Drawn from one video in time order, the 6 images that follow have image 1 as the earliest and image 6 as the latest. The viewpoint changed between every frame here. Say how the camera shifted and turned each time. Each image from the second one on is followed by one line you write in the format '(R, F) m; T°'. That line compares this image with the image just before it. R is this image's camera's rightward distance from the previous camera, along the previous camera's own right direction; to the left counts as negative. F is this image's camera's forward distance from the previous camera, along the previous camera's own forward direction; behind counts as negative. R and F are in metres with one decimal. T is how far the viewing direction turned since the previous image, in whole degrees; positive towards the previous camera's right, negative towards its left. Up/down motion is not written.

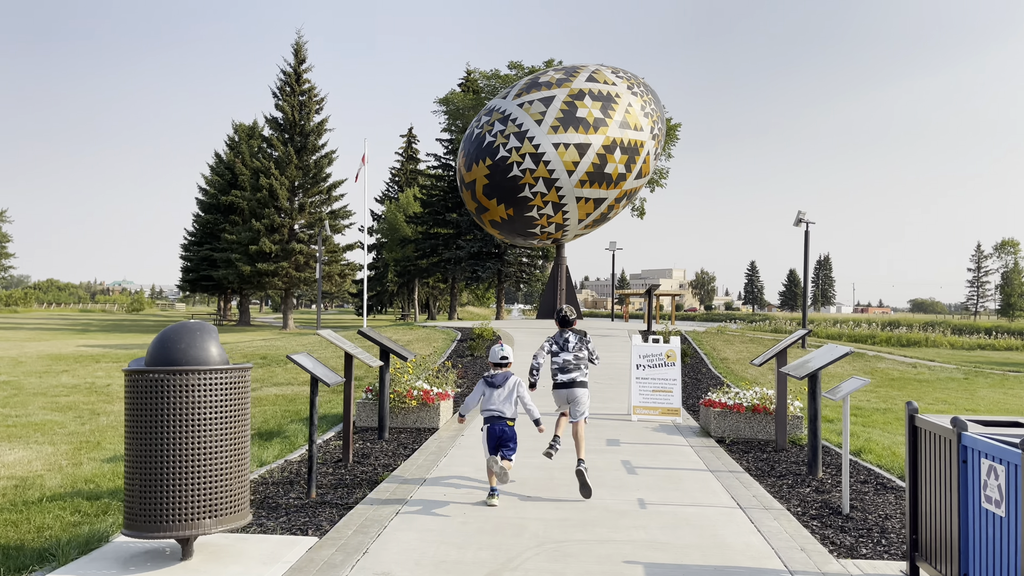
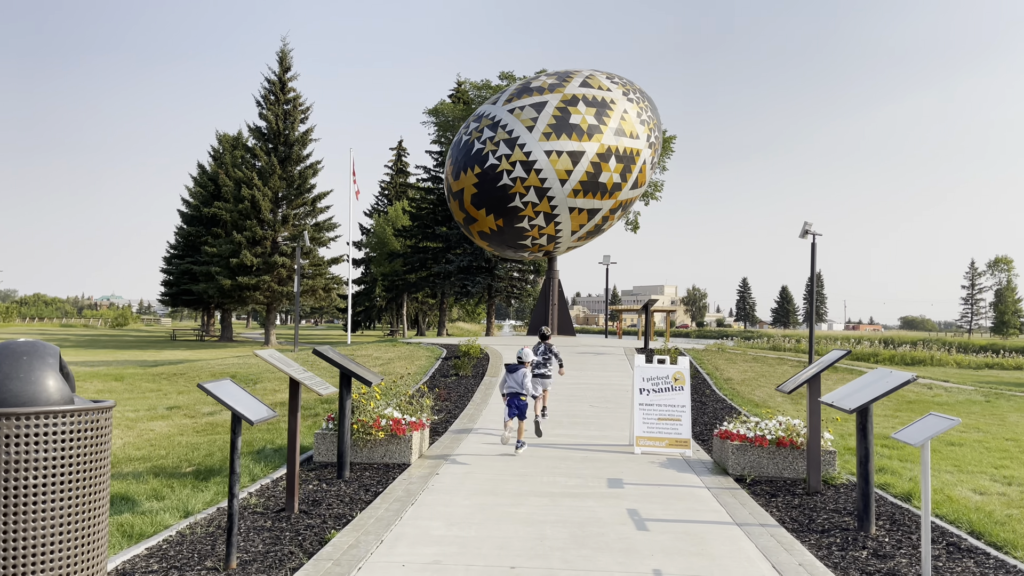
(+0.1, +1.4) m; +1°
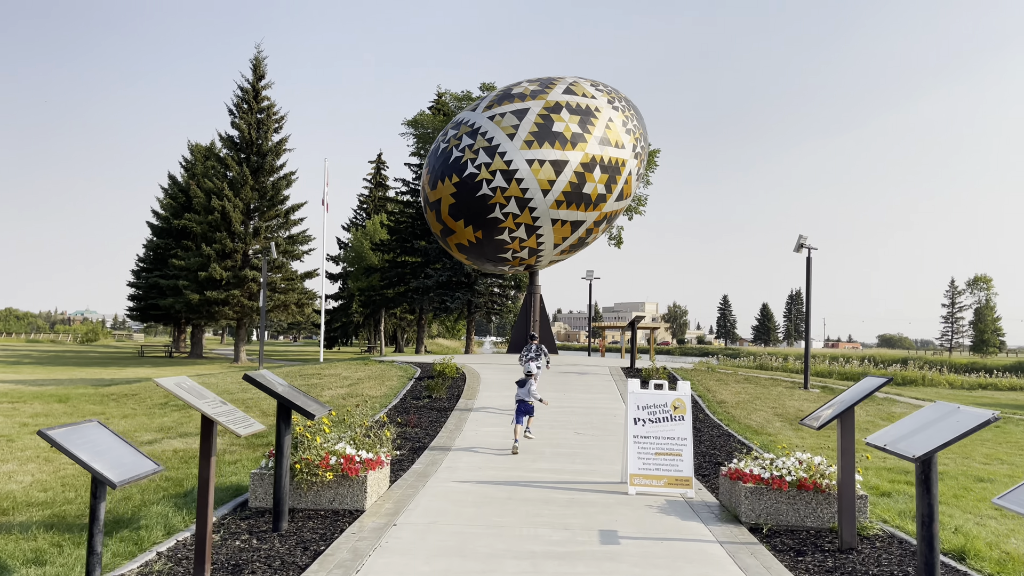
(+0.1, +1.3) m; +2°
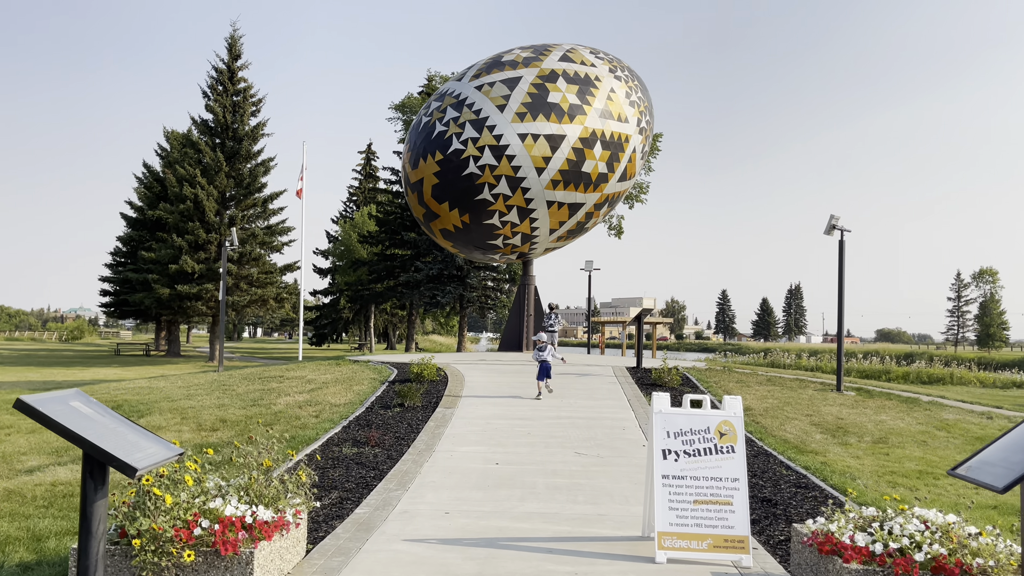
(+0.2, +2.6) m; 0°
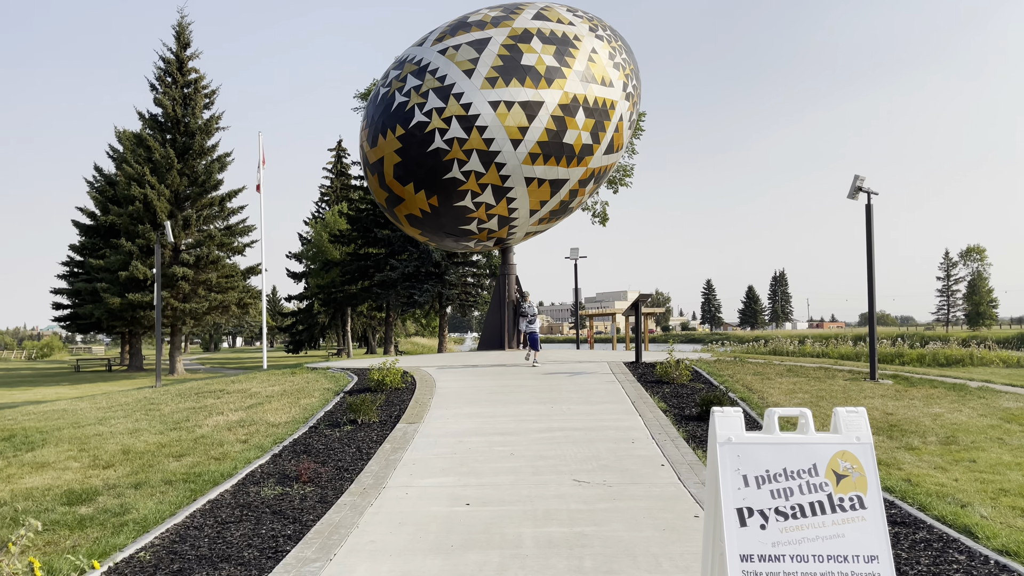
(+0.2, +2.6) m; +1°
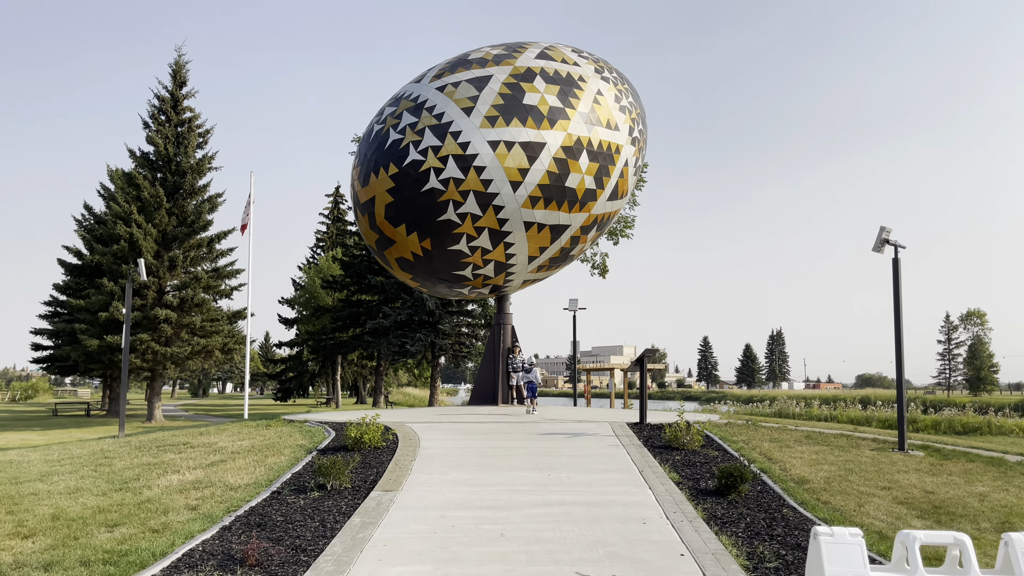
(0.0, +1.2) m; 0°
